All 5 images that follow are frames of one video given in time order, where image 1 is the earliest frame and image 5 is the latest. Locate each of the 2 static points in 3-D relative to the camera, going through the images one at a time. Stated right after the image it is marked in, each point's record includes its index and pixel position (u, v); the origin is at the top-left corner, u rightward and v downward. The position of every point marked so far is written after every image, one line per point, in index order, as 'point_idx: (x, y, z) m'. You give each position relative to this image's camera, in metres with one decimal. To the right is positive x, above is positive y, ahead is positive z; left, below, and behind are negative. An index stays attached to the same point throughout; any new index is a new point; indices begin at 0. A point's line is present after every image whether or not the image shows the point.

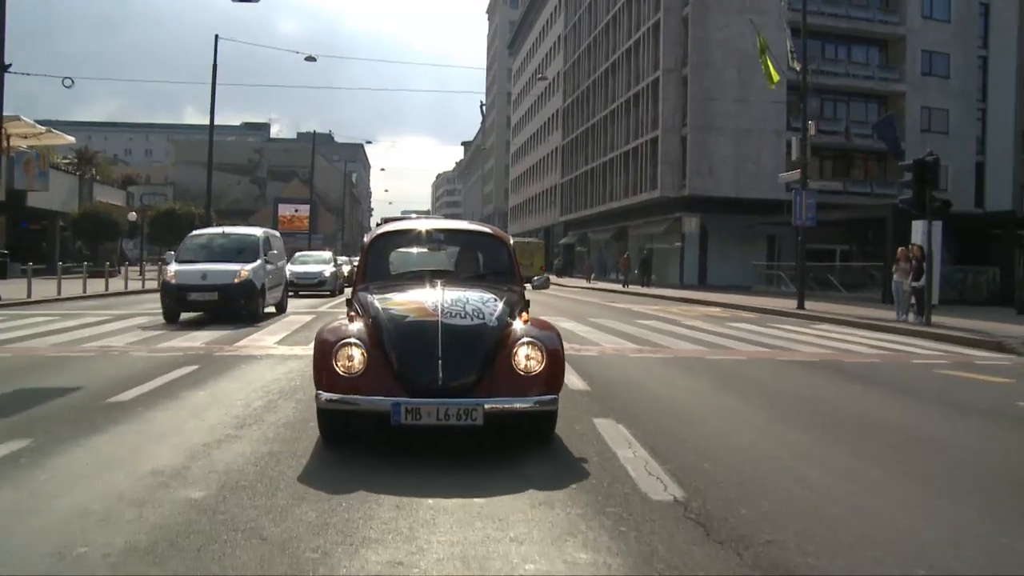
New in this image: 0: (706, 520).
0: (+0.9, -1.1, +4.3) m
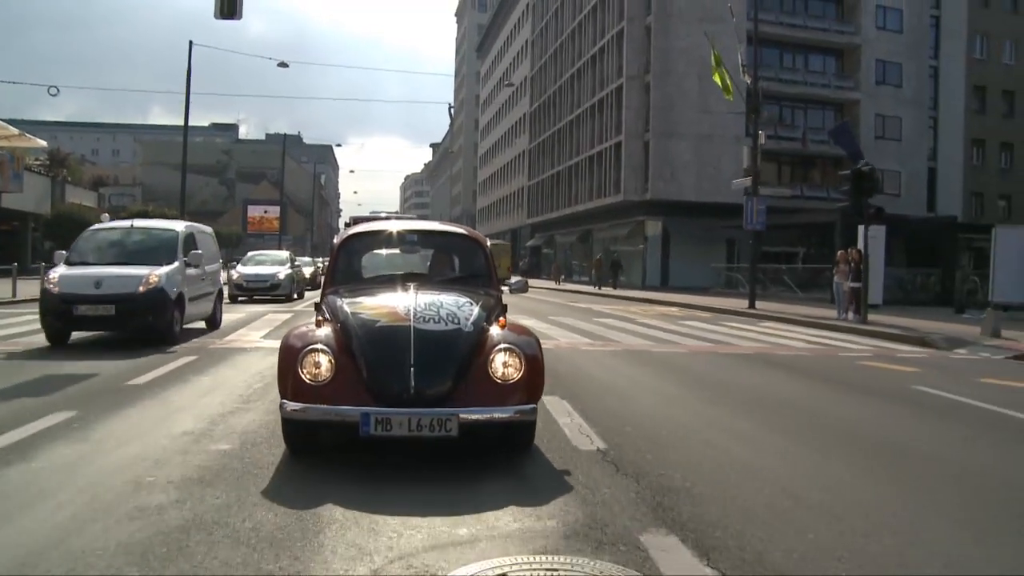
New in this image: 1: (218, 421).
0: (+0.7, -1.1, +5.6) m
1: (-2.3, -1.0, +6.8) m
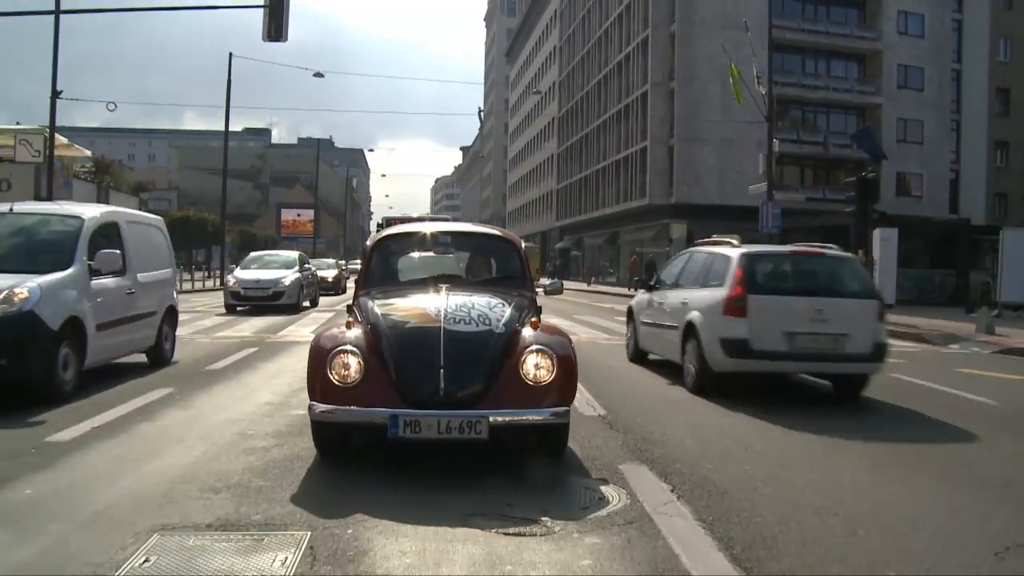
0: (+0.8, -1.1, +7.0) m
1: (-2.1, -1.0, +8.4) m
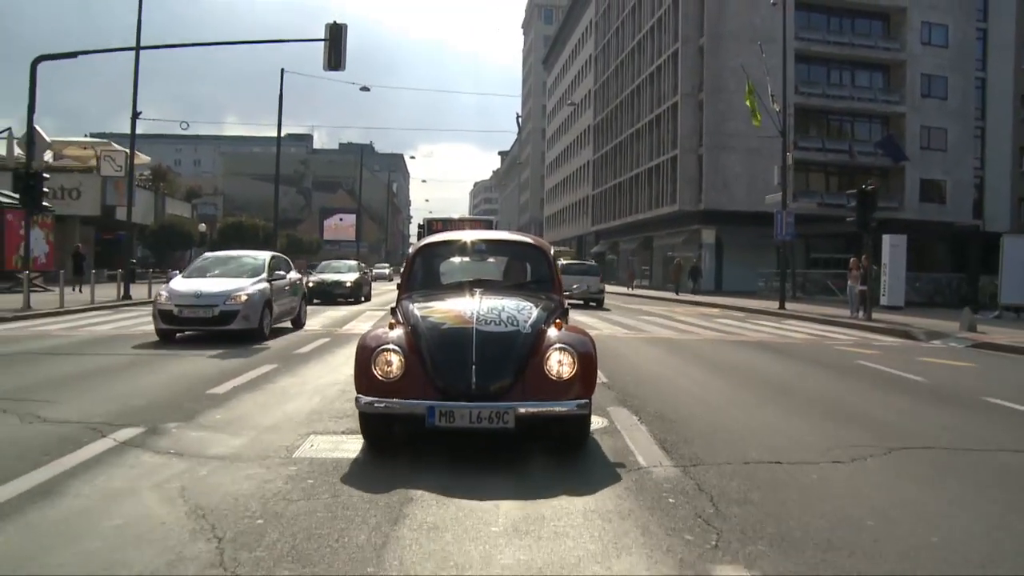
0: (+1.1, -1.1, +9.5) m
1: (-1.8, -1.0, +11.0) m
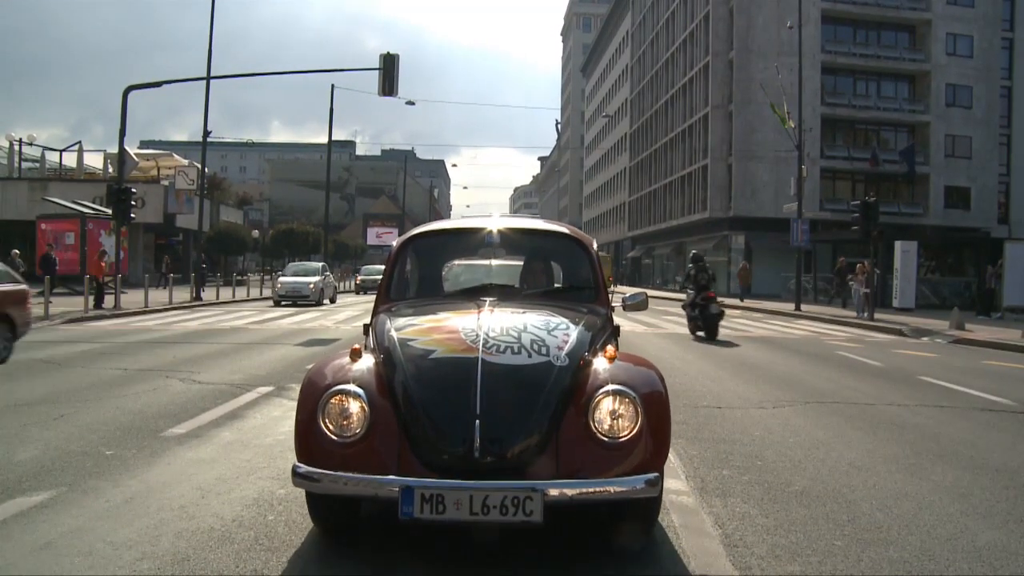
0: (+1.5, -1.1, +12.2) m
1: (-1.3, -1.0, +13.8) m
